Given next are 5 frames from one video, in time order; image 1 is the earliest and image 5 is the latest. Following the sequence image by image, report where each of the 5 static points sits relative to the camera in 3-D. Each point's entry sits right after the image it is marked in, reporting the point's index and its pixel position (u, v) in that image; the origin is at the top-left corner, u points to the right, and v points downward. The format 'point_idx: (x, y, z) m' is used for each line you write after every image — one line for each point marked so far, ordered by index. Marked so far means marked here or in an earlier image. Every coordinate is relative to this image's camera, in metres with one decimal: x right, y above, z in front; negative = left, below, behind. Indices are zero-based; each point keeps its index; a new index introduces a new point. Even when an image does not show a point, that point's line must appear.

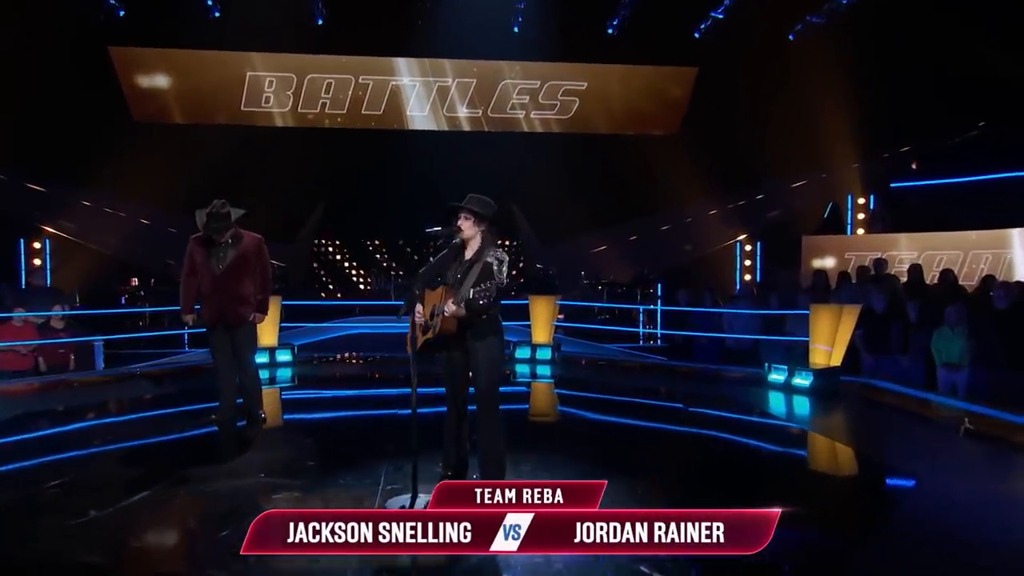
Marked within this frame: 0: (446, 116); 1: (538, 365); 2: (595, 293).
0: (-0.6, +1.7, +8.9) m
1: (+0.1, -0.8, +8.2) m
2: (+0.9, -0.1, +10.4) m
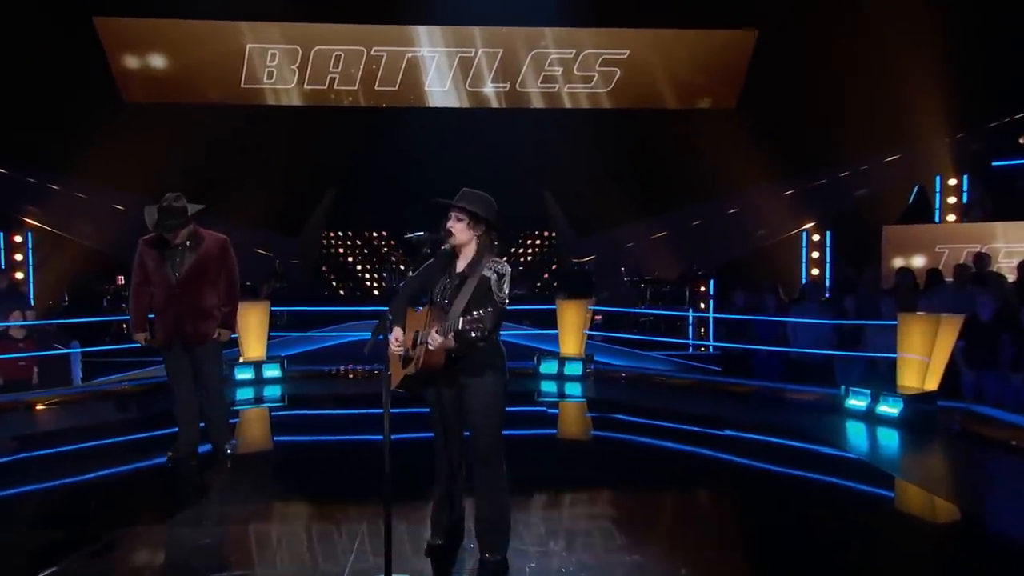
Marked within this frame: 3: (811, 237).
0: (-0.4, +1.7, +7.8) m
1: (+0.4, -0.8, +7.1) m
2: (+1.3, -0.1, +9.2) m
3: (+3.0, +0.5, +9.1) m
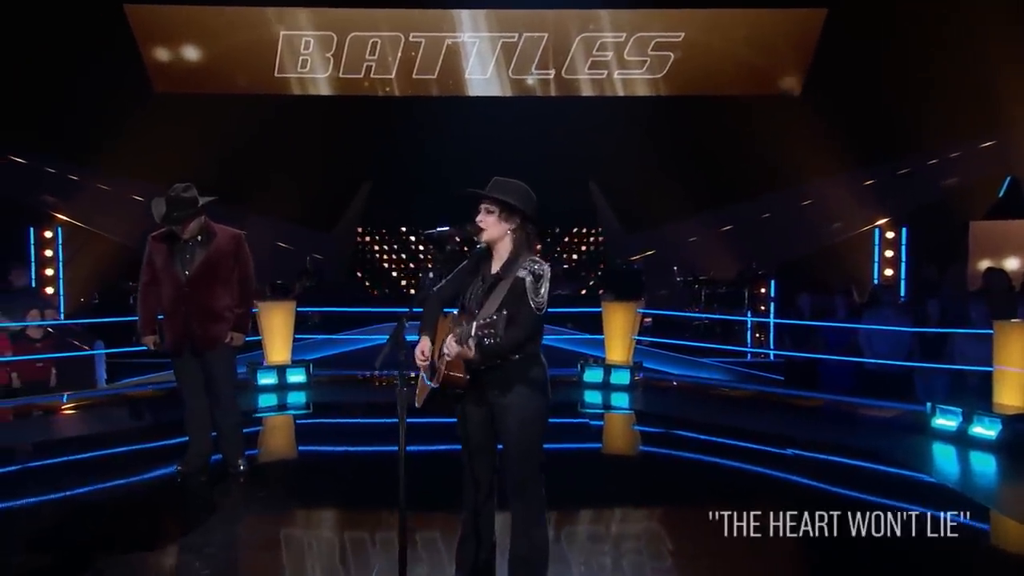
0: (0.0, +1.7, +7.3) m
1: (+0.7, -0.8, +6.6) m
2: (+1.7, -0.1, +8.7) m
3: (+3.4, +0.5, +8.5) m
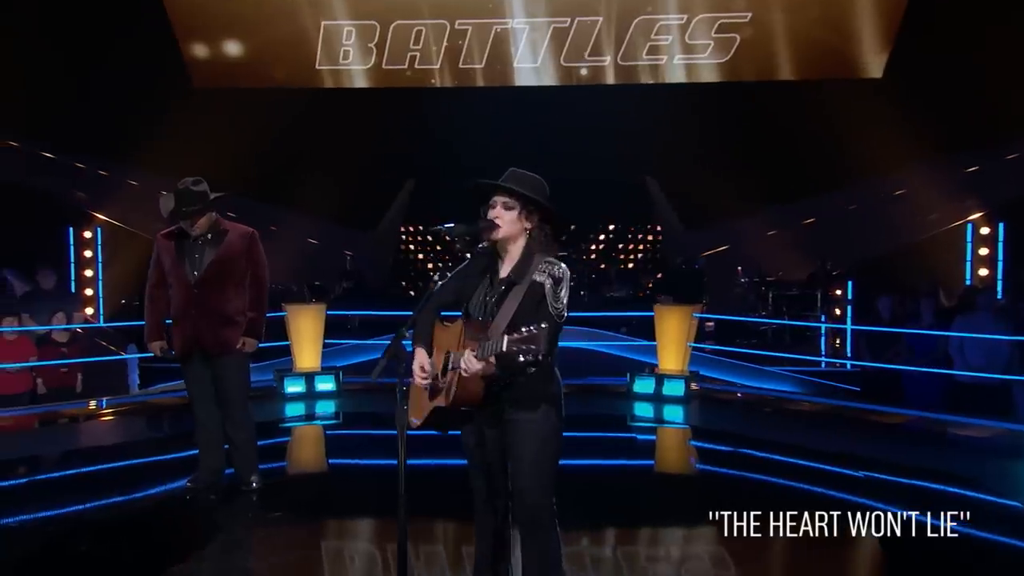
0: (+0.4, +1.7, +6.9) m
1: (+1.0, -0.8, +6.1) m
2: (+2.2, -0.1, +8.1) m
3: (+3.9, +0.5, +7.7) m
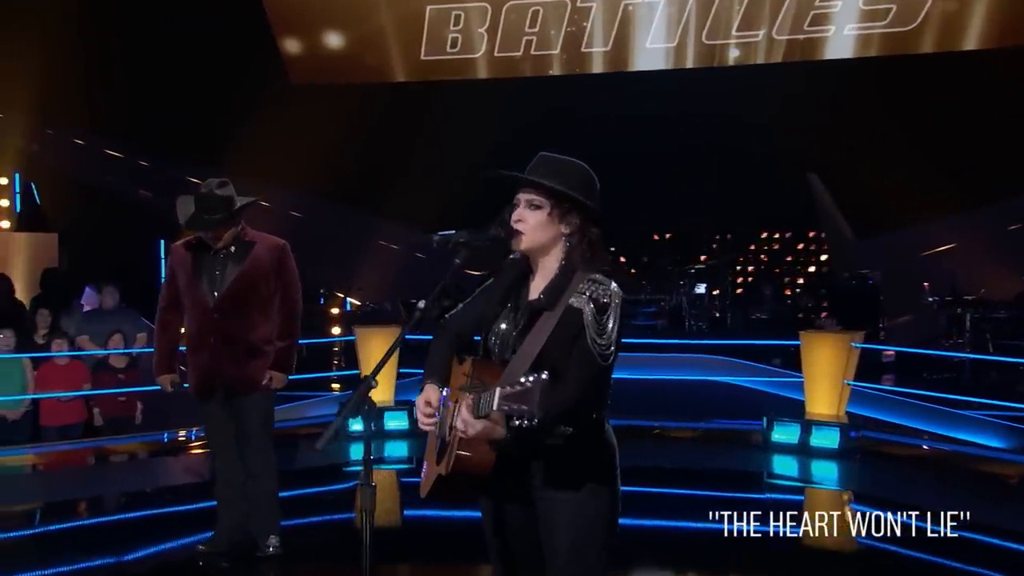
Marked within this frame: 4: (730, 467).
0: (+1.2, +1.5, +5.7) m
1: (+1.6, -0.9, +4.8) m
2: (+3.2, -0.2, +6.5) m
3: (+4.8, +0.4, +5.8) m
4: (+1.2, -0.9, +4.8) m
